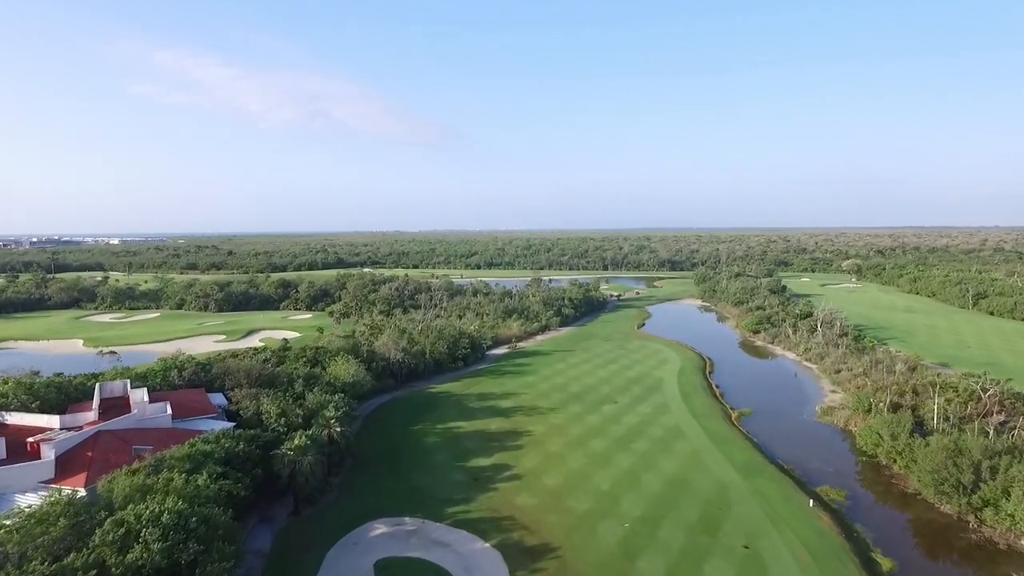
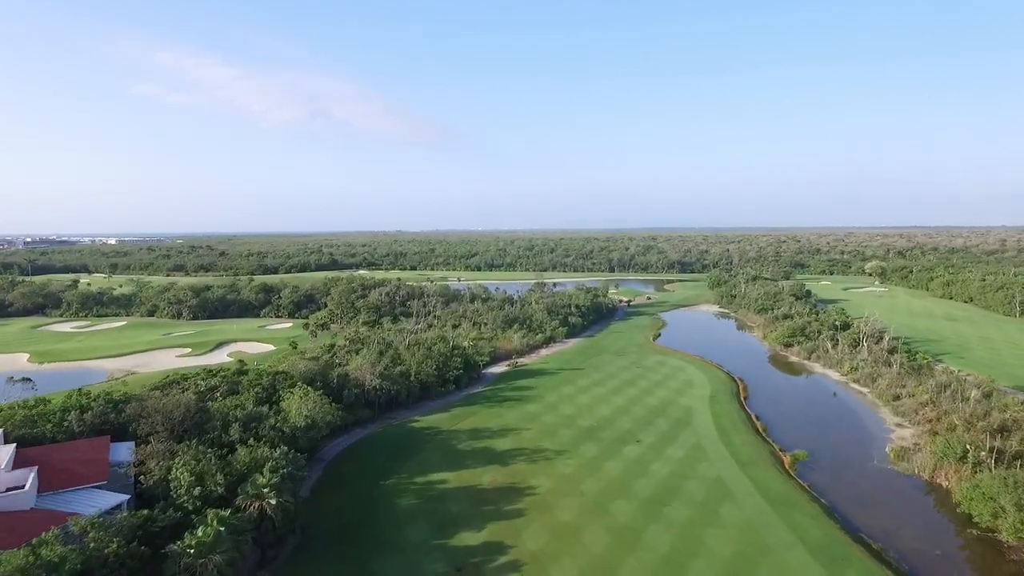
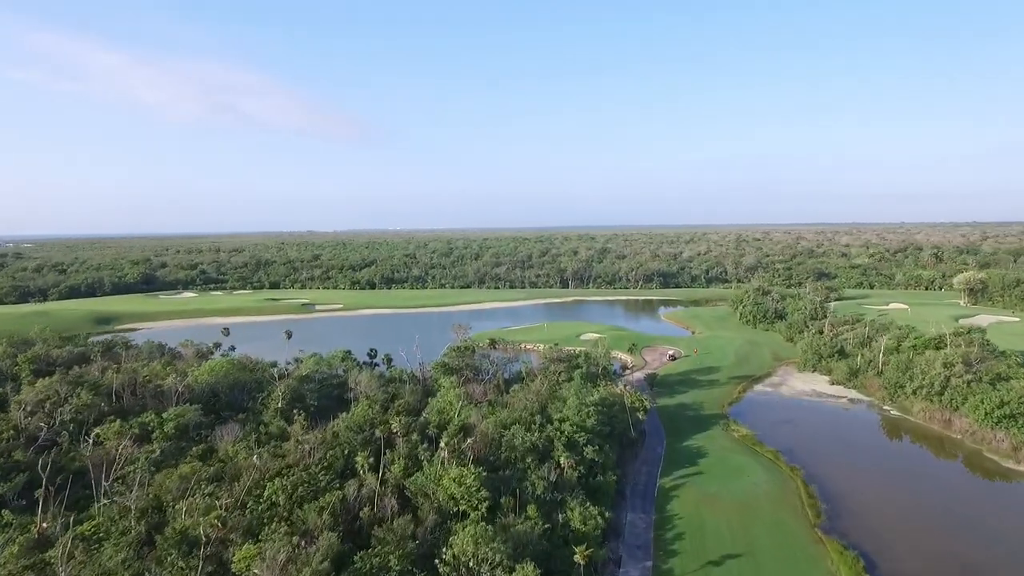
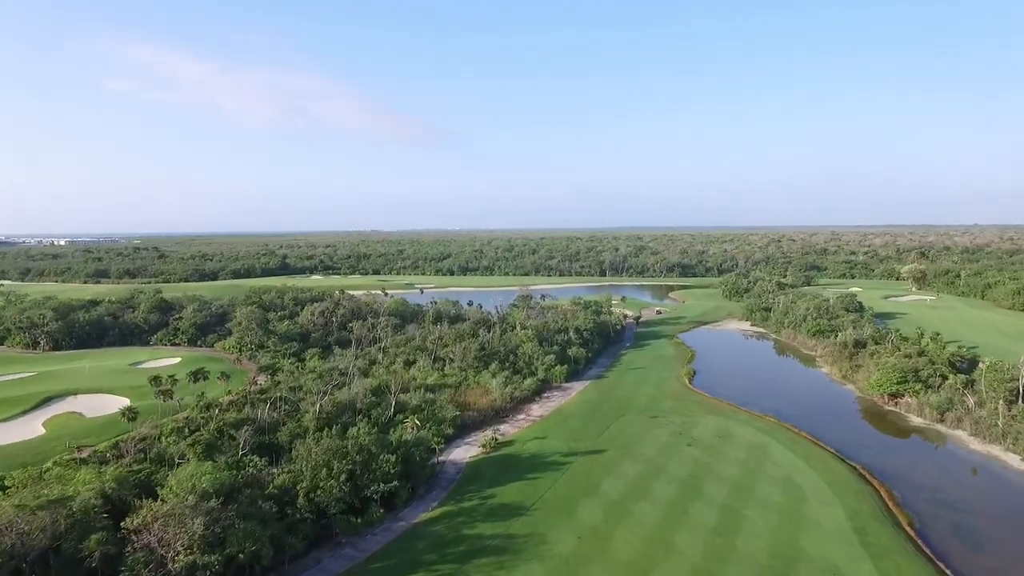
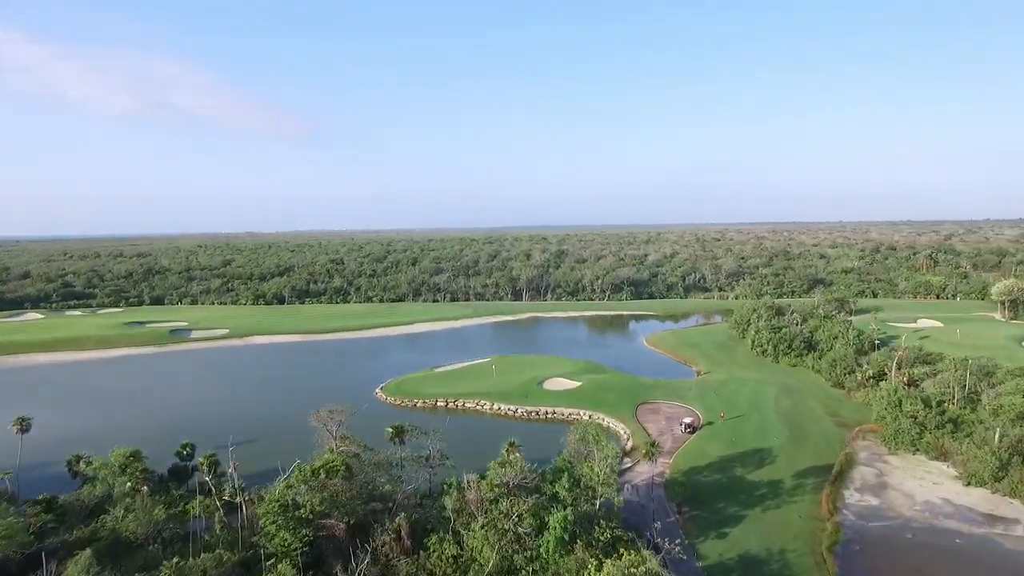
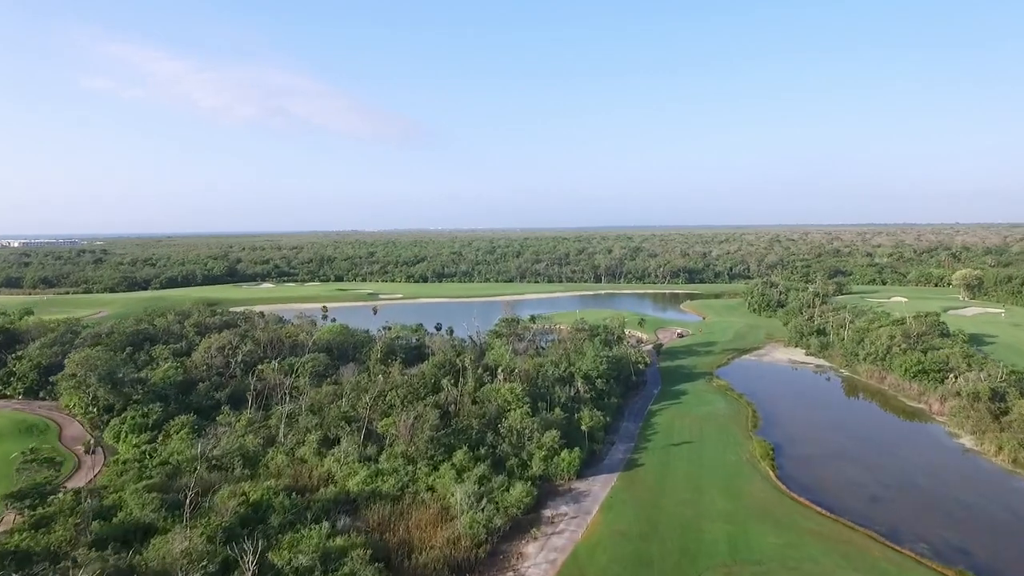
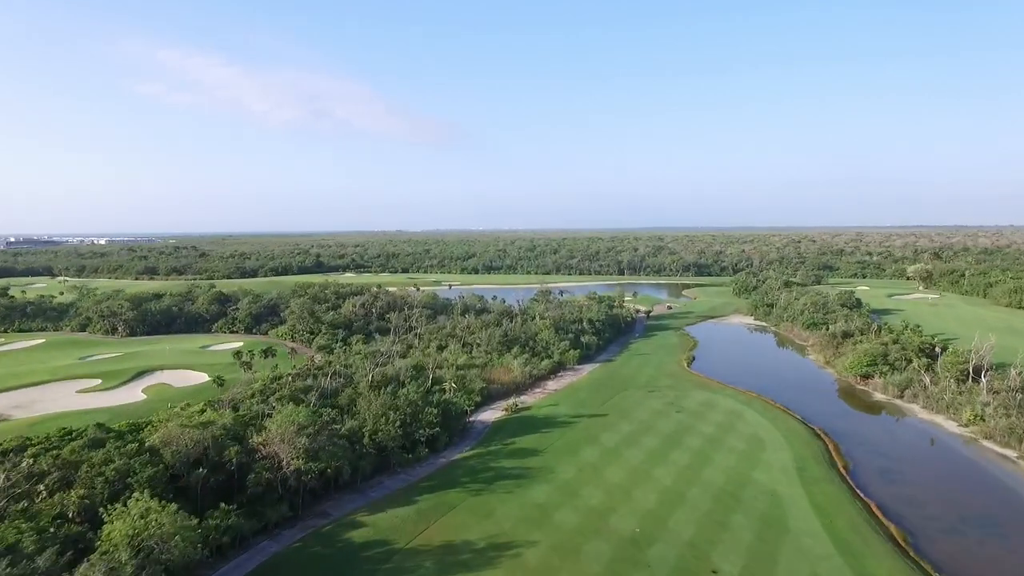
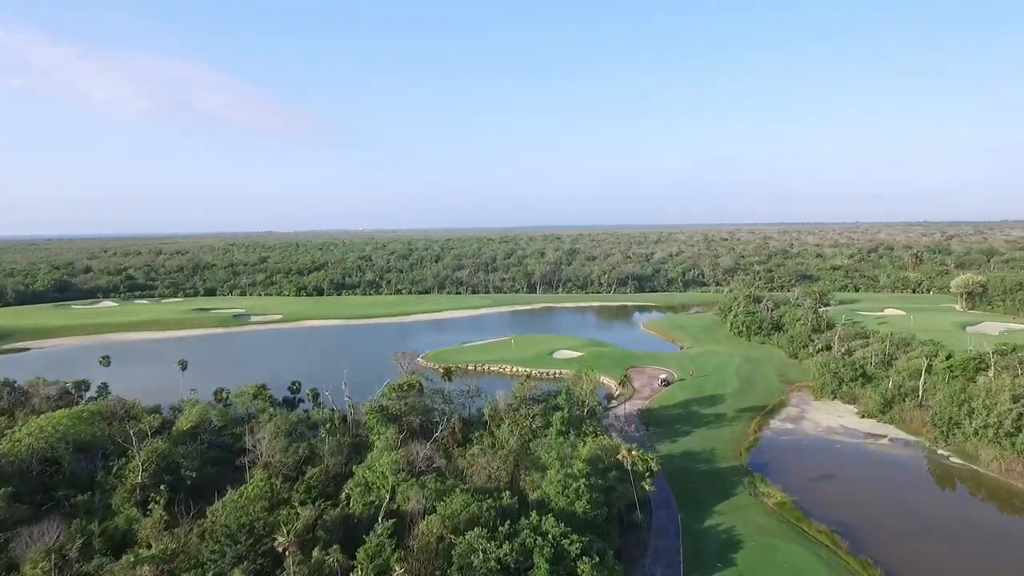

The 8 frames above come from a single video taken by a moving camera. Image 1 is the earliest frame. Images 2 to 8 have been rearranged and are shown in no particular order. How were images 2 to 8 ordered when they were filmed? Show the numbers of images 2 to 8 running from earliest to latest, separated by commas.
2, 7, 4, 6, 3, 8, 5
